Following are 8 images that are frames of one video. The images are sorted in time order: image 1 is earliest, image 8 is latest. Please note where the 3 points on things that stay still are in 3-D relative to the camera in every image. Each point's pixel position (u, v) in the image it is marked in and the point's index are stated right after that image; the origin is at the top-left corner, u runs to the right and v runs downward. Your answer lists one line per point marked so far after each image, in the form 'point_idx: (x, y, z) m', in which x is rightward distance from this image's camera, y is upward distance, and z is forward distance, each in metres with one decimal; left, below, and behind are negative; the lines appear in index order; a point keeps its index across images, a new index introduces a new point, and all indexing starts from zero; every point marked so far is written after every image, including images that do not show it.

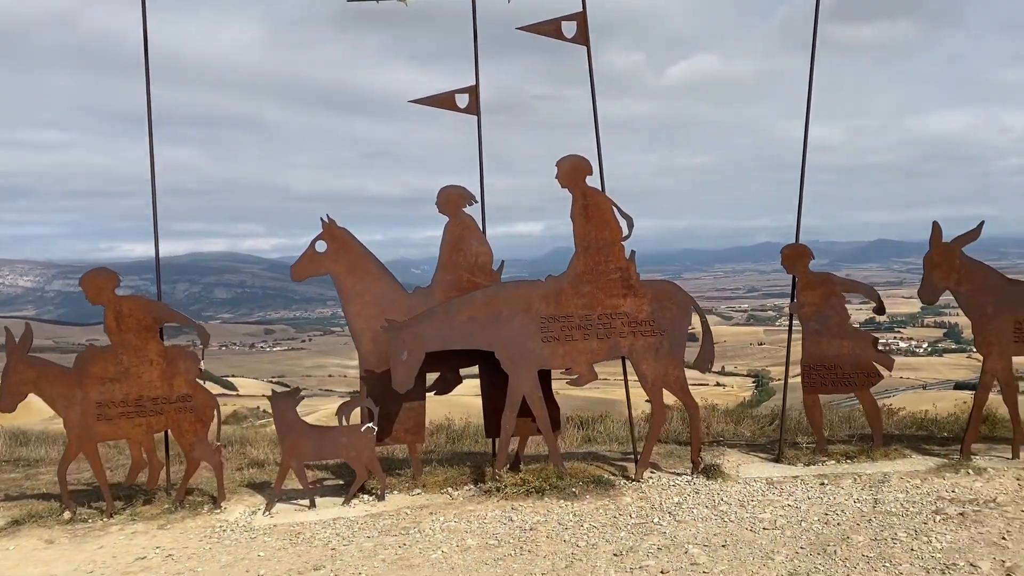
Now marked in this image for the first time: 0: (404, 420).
0: (-0.9, -1.1, +6.9) m
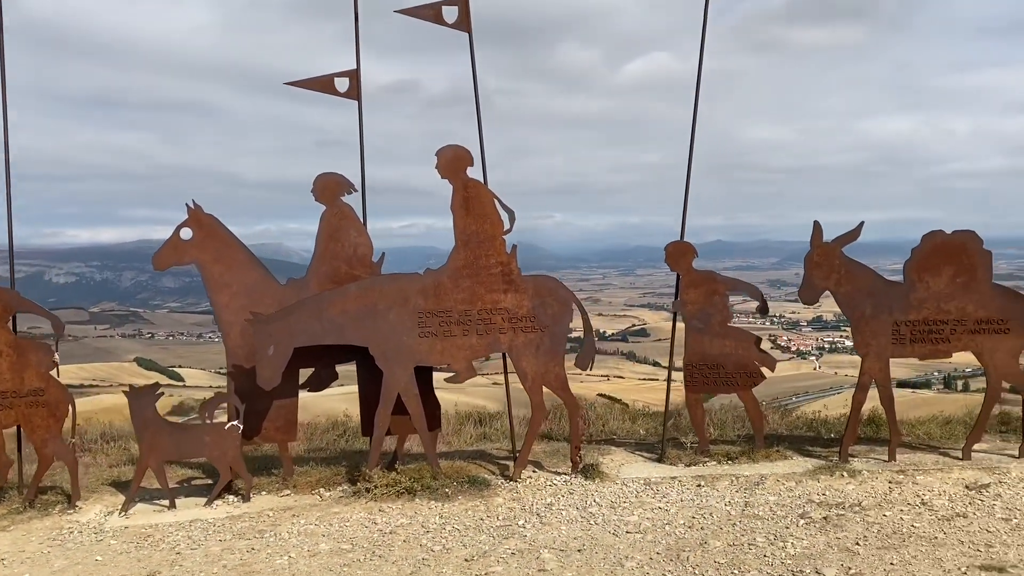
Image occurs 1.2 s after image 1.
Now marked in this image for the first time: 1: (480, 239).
0: (-1.8, -1.0, +6.6) m
1: (-0.2, +0.4, +6.5) m
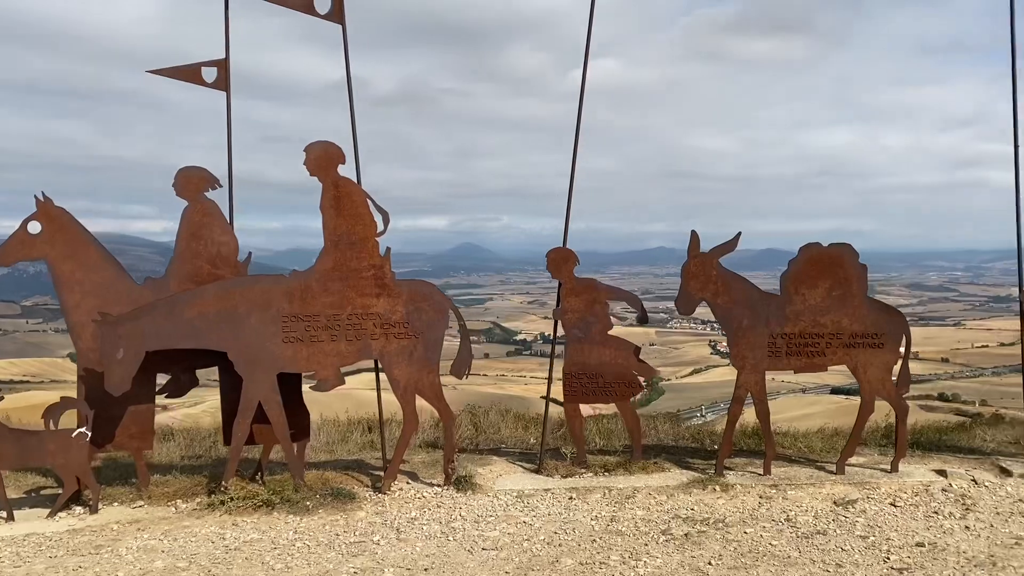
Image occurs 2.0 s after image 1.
0: (-2.8, -1.0, +6.3) m
1: (-1.2, +0.3, +6.3) m
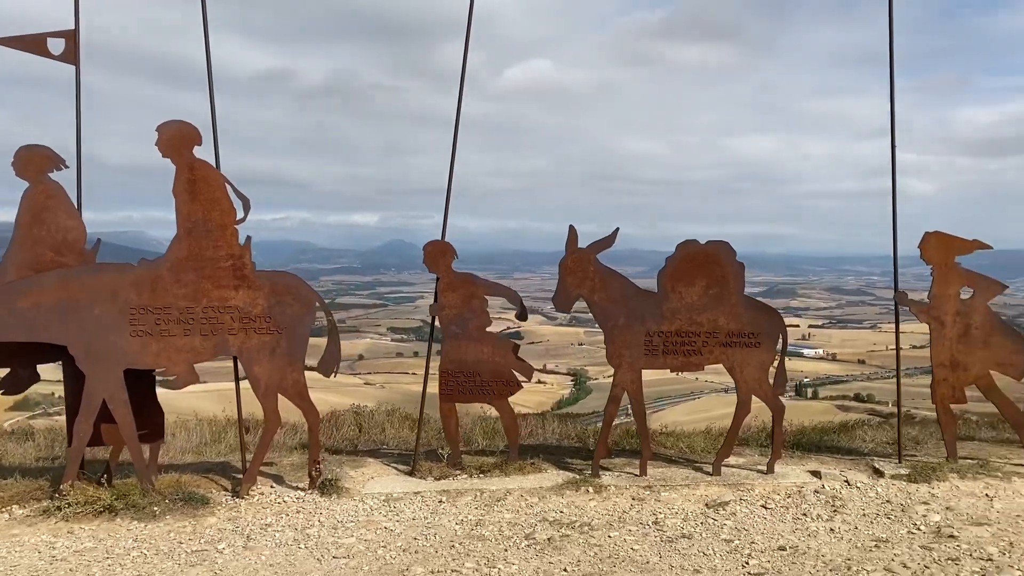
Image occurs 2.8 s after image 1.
0: (-3.7, -0.9, +5.8) m
1: (-2.1, +0.4, +5.9) m
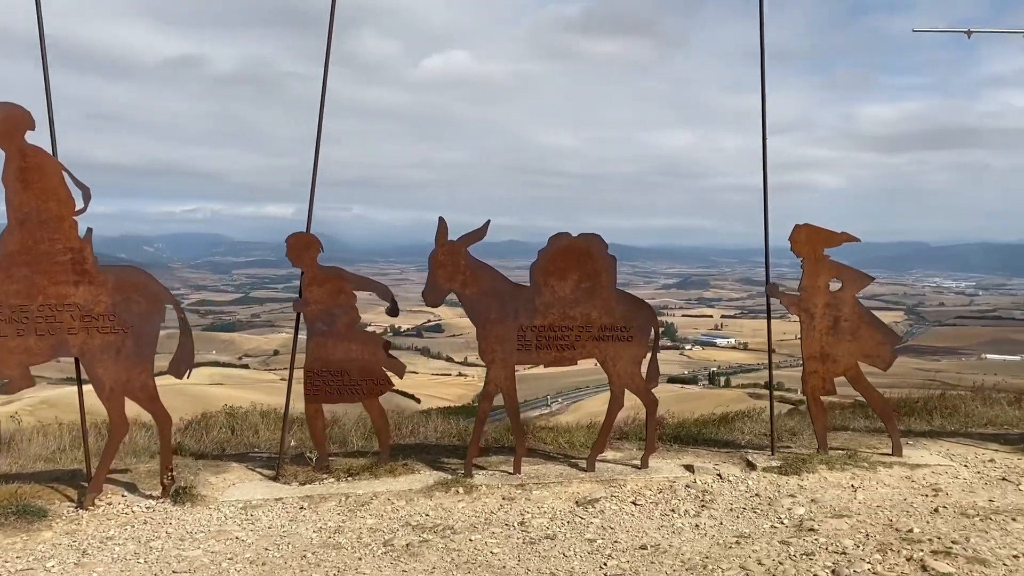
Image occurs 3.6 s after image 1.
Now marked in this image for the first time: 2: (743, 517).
0: (-4.6, -0.9, +5.2) m
1: (-3.0, +0.4, +5.4) m
2: (+1.4, -1.4, +5.4) m
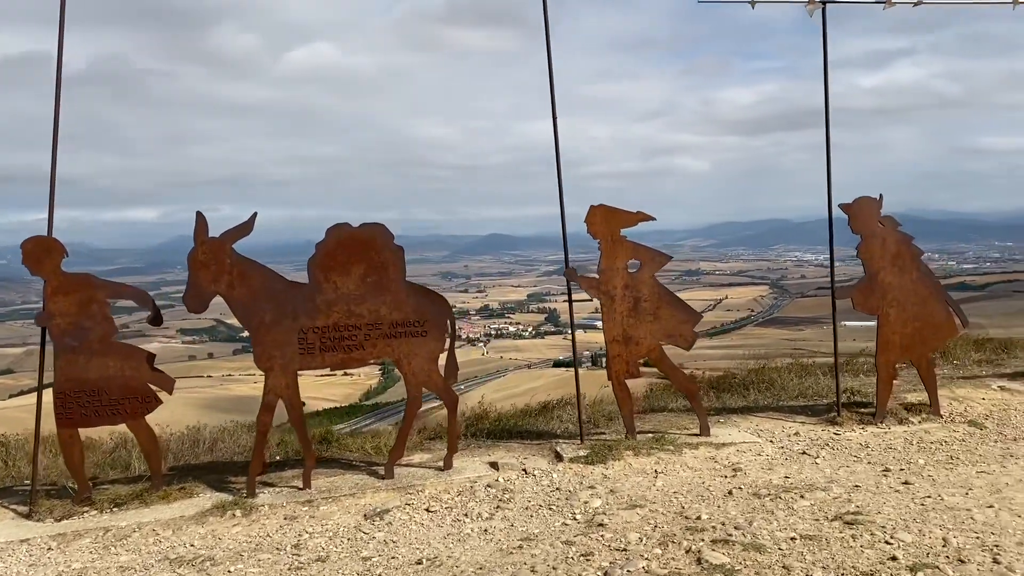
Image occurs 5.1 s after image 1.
0: (-5.8, -1.1, +4.1) m
1: (-4.3, +0.3, +4.5) m
2: (+0.1, -1.3, +5.1) m
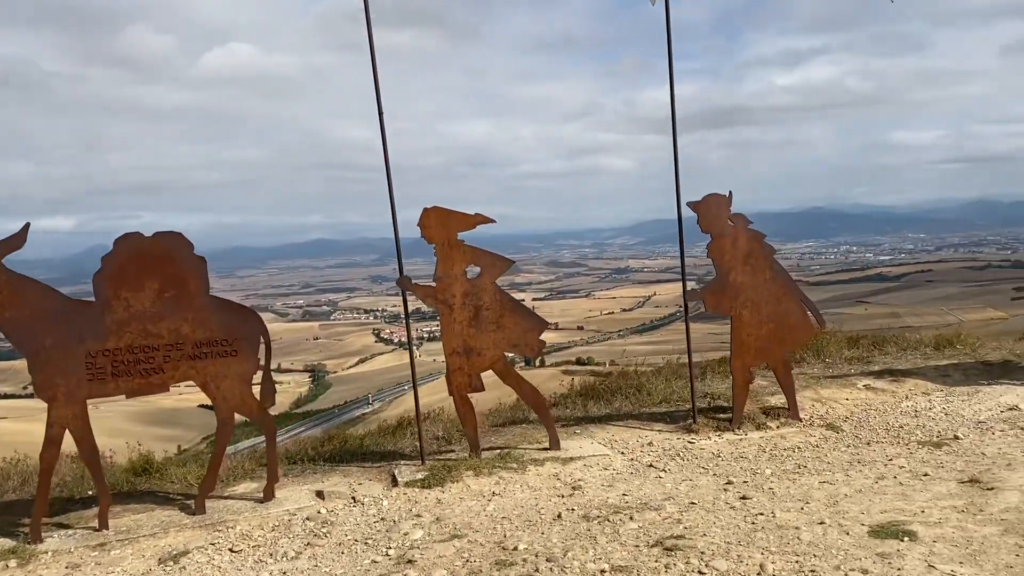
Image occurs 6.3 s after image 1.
0: (-6.7, -1.3, +3.1) m
1: (-5.3, +0.1, +3.7) m
2: (-0.9, -1.4, +4.6) m
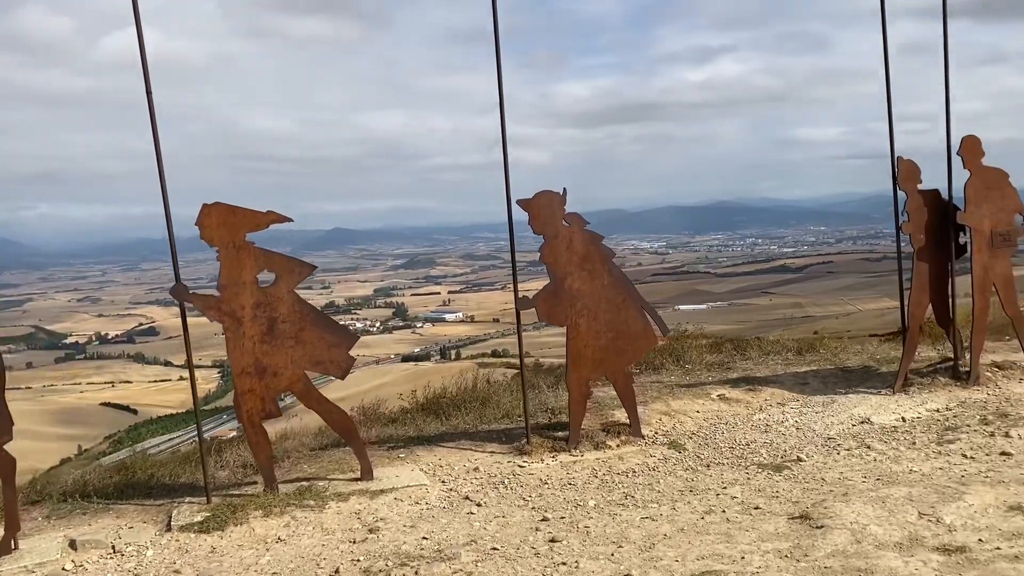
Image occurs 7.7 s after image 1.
0: (-7.6, -1.5, +1.7) m
1: (-6.3, 0.0, +2.4) m
2: (-1.9, -1.5, +3.8) m
